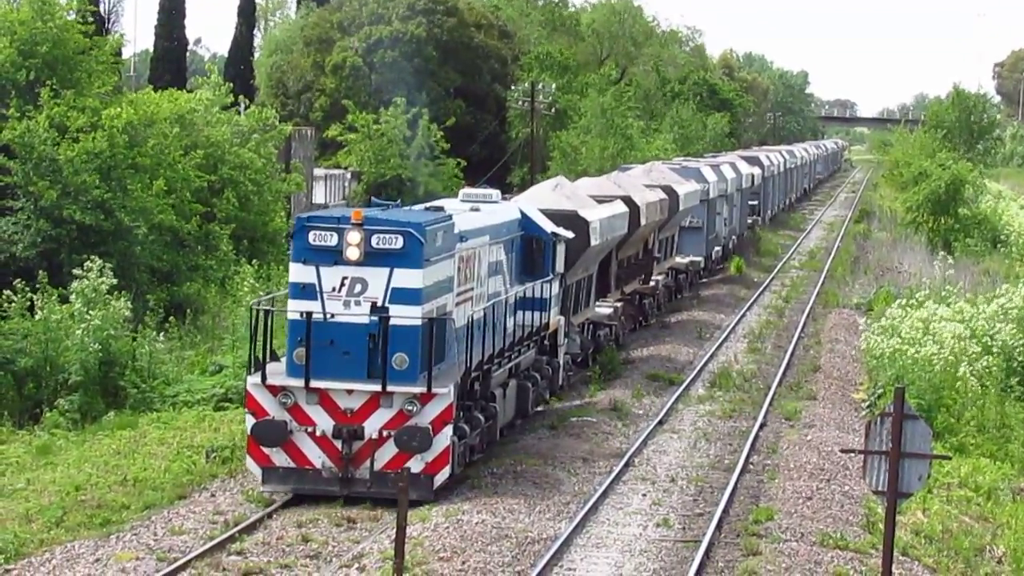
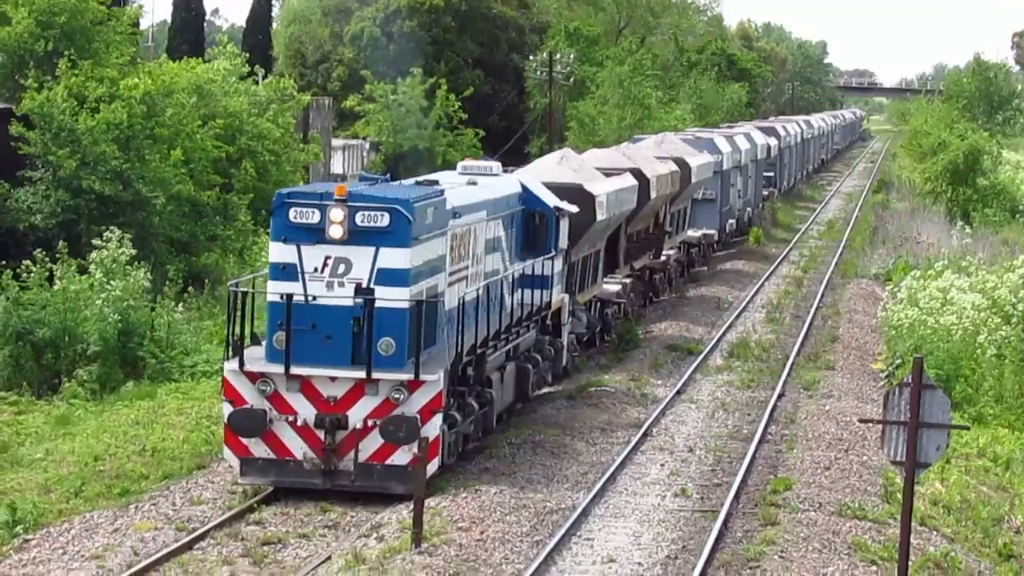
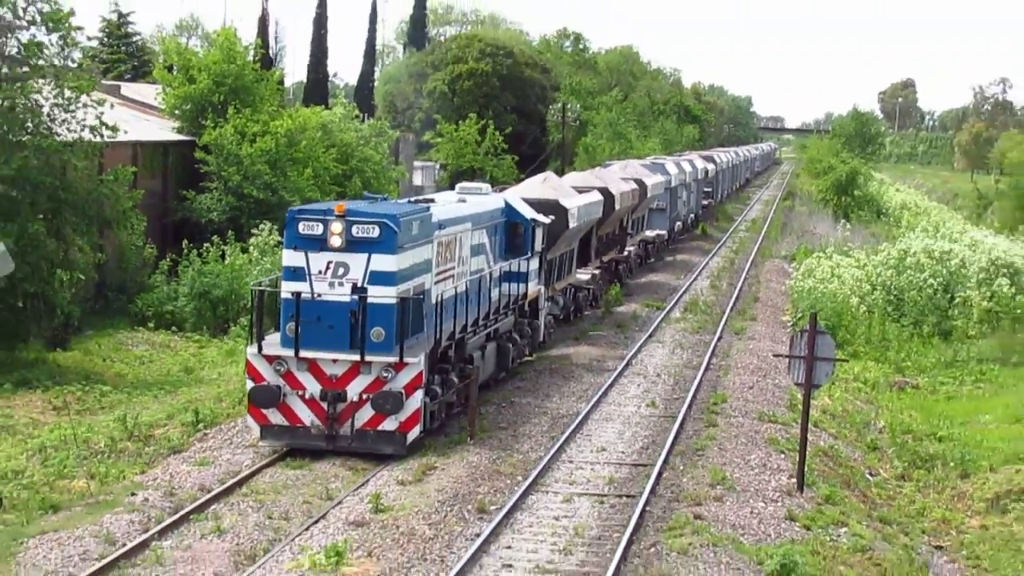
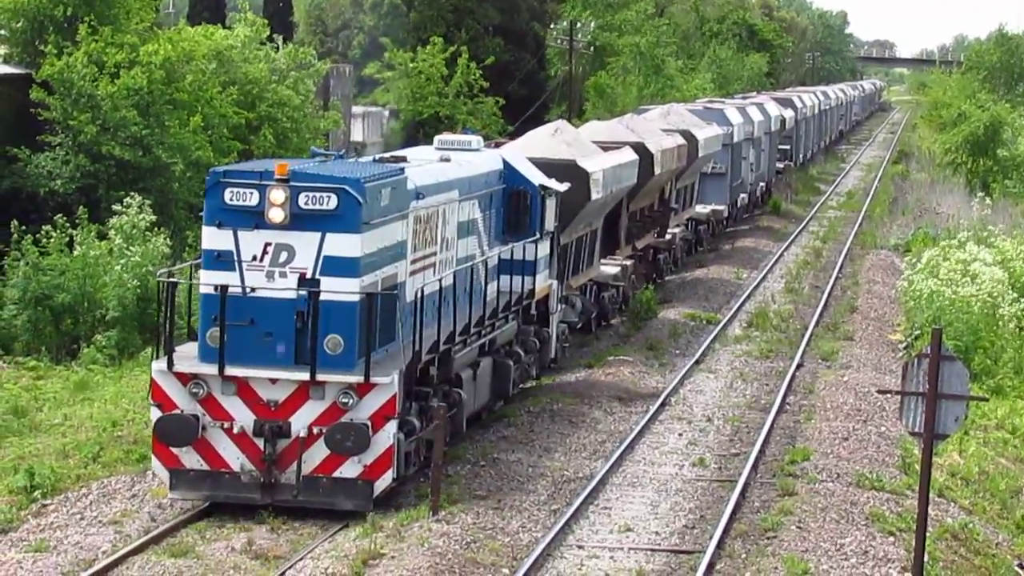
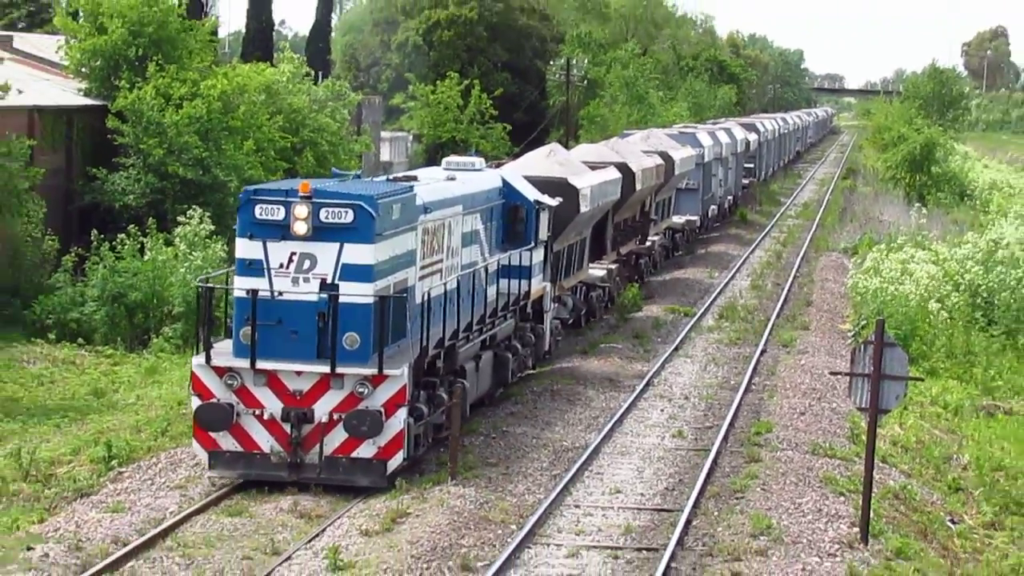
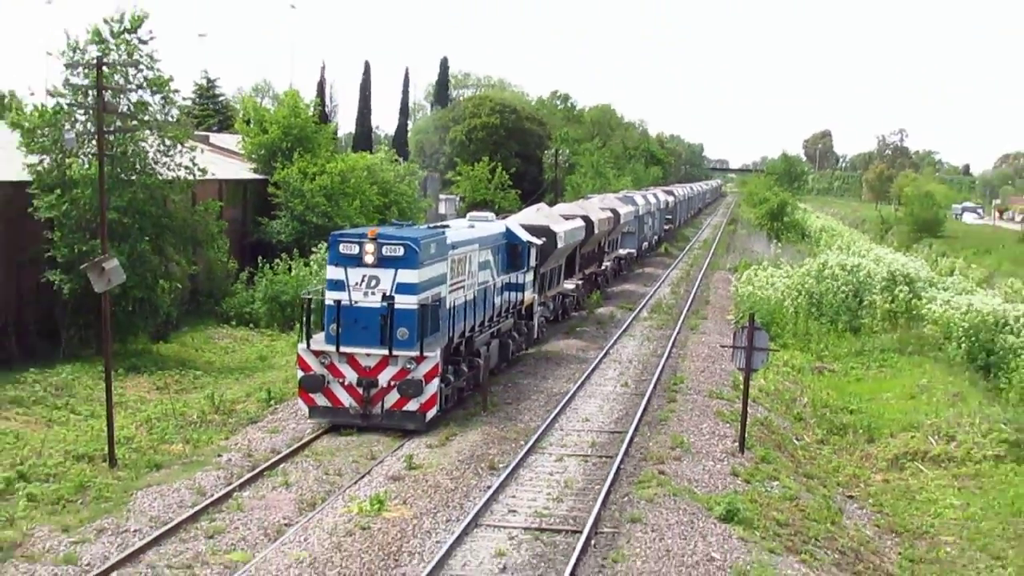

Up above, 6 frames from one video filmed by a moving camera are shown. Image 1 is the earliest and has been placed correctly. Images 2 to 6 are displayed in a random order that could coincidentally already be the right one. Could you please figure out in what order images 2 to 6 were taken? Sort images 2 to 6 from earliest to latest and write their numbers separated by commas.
2, 4, 5, 3, 6
